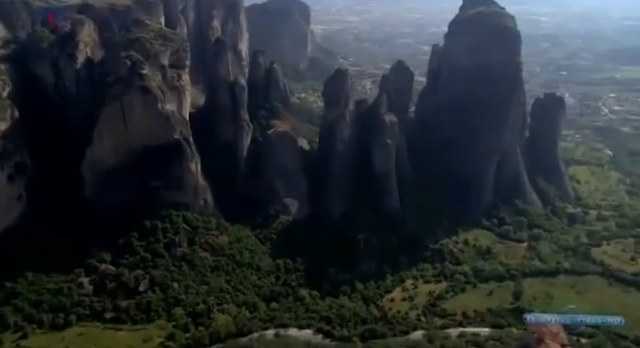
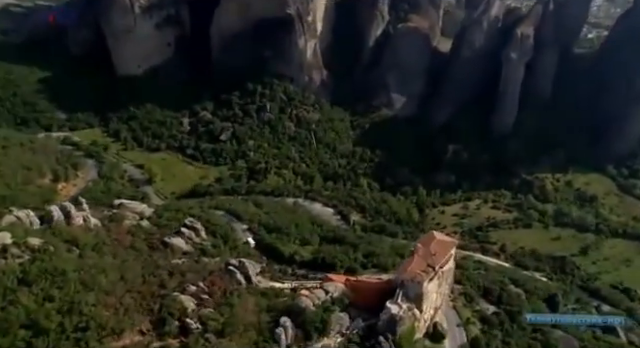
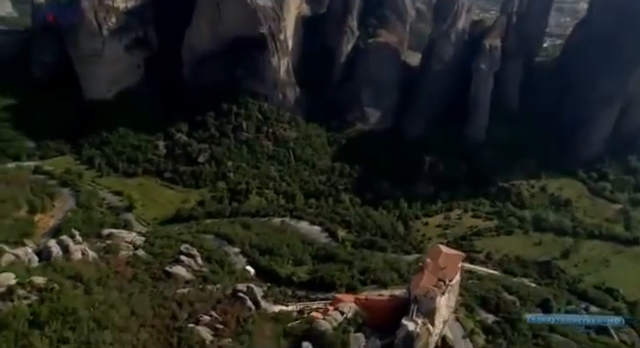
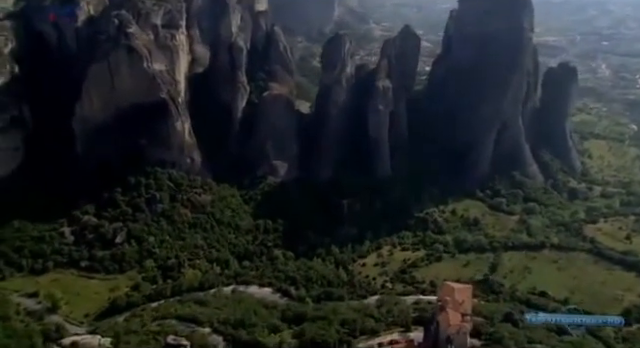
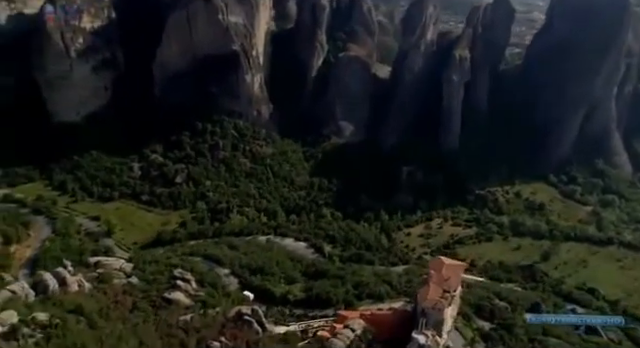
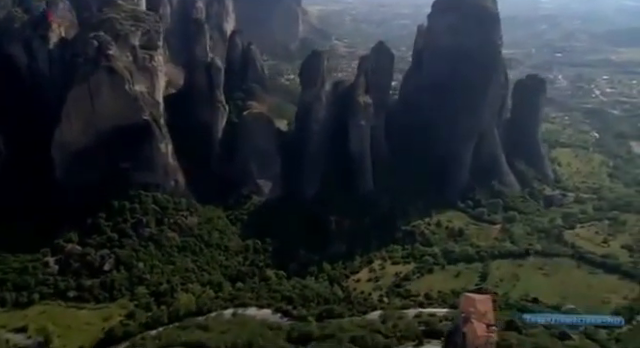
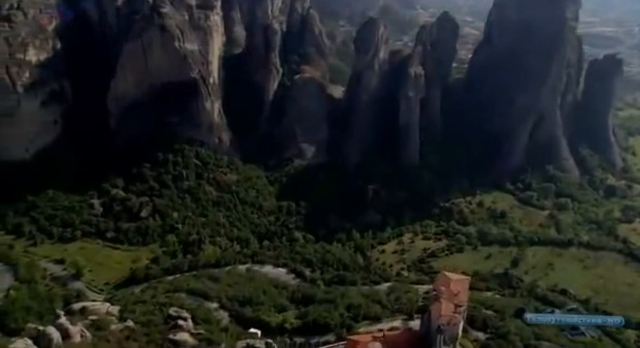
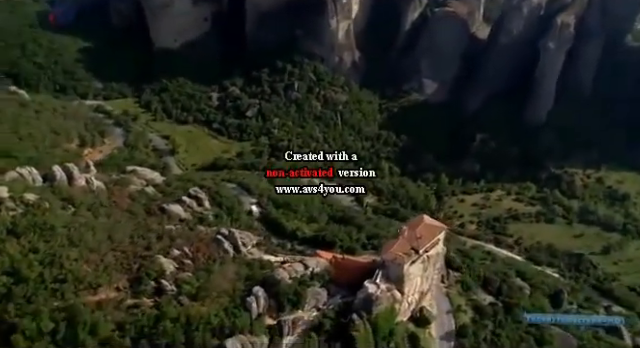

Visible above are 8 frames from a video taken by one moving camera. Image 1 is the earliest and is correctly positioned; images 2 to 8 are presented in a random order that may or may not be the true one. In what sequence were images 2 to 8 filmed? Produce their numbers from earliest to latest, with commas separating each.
6, 4, 7, 5, 3, 2, 8
